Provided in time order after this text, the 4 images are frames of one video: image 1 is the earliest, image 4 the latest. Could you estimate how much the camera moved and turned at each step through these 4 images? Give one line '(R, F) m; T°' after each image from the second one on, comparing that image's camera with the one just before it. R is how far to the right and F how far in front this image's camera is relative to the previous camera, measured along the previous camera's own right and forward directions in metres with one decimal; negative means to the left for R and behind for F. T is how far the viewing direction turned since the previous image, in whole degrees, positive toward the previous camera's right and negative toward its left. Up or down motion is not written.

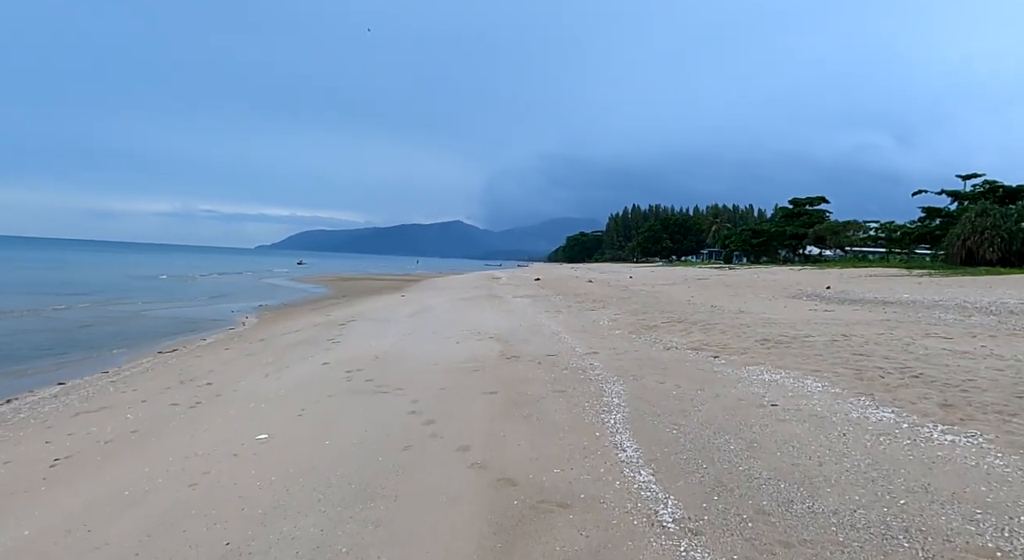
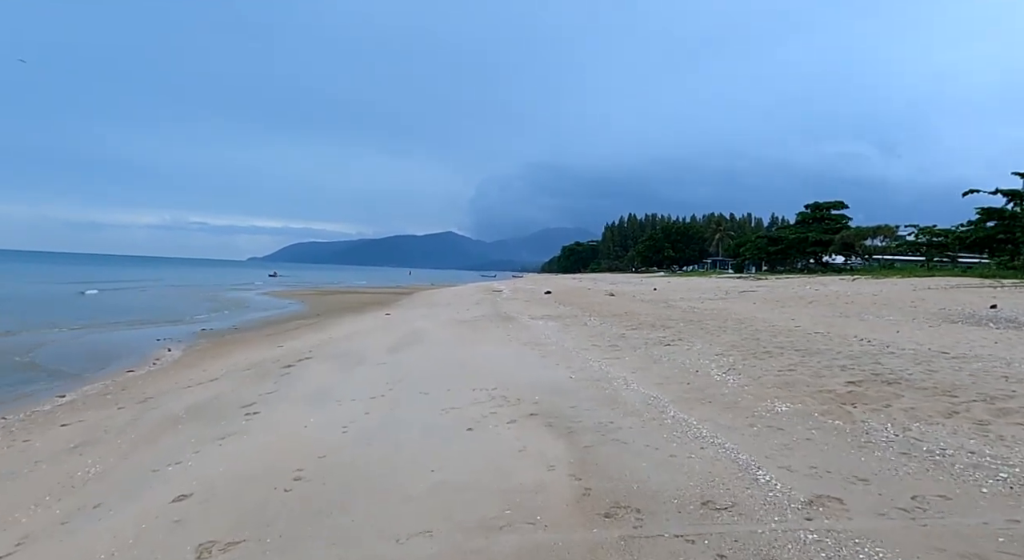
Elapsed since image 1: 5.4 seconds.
(-0.7, +5.9) m; +1°
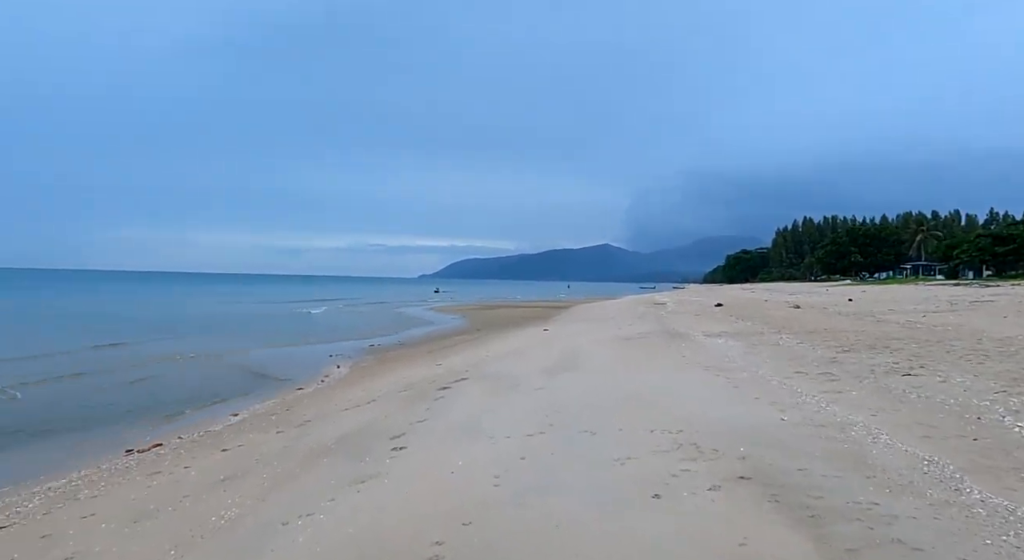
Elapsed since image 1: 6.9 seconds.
(-0.3, +1.5) m; -15°
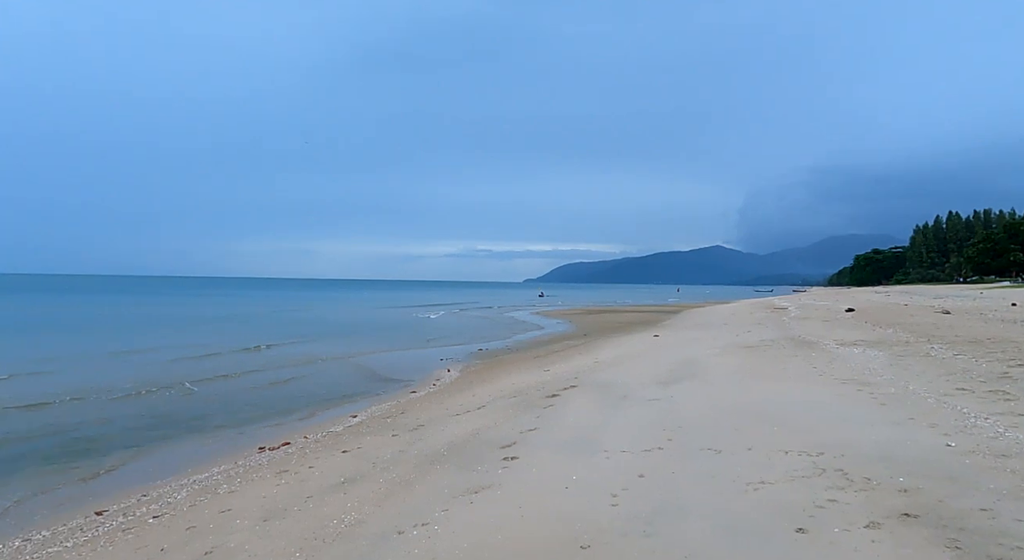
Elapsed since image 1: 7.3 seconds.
(-0.1, +0.2) m; -10°
